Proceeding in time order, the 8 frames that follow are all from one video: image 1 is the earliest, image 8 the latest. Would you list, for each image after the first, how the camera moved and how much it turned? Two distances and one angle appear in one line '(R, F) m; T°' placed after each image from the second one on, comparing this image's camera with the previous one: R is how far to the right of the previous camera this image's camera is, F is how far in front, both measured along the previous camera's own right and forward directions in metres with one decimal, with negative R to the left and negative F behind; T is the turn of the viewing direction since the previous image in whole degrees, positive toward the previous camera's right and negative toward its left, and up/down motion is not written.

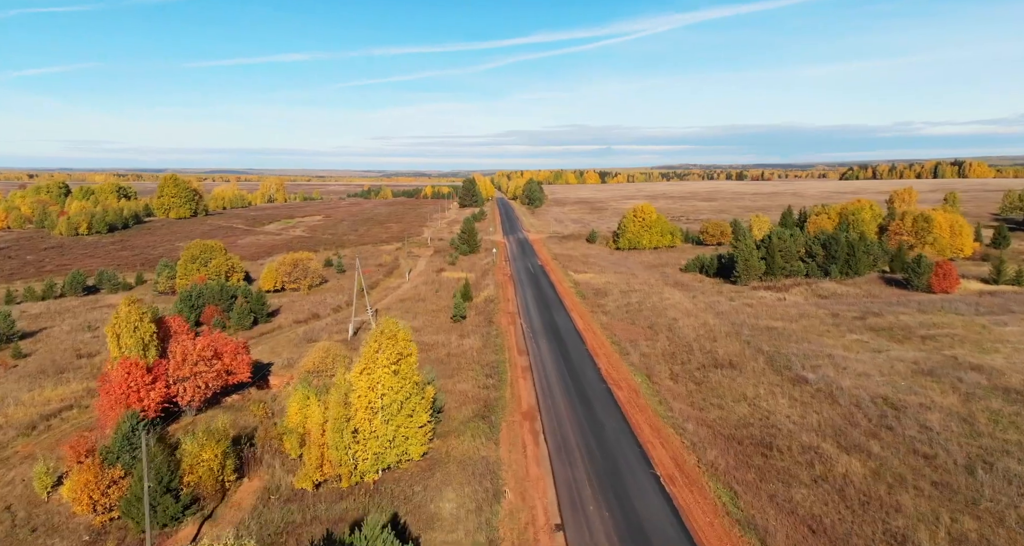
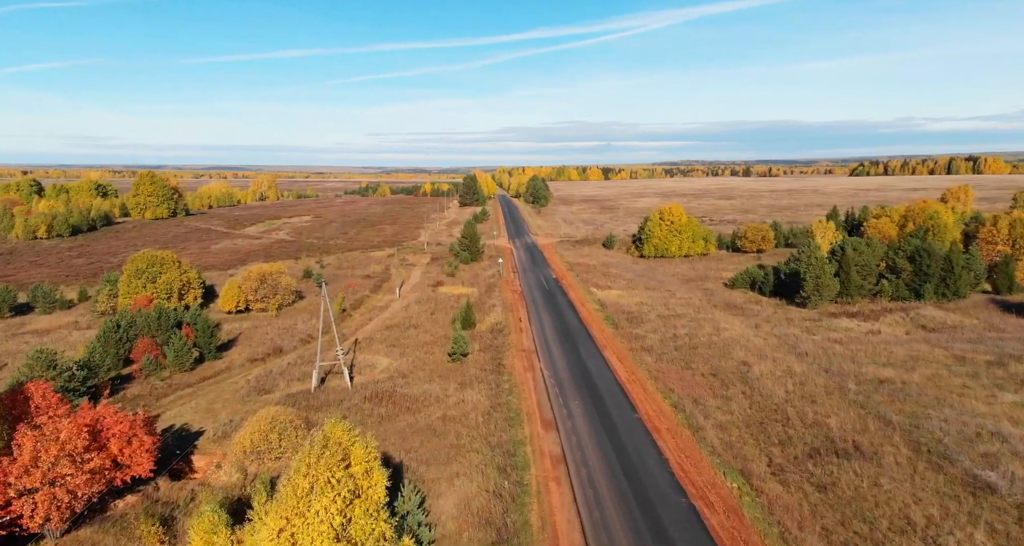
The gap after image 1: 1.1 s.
(-1.0, +13.0) m; 0°
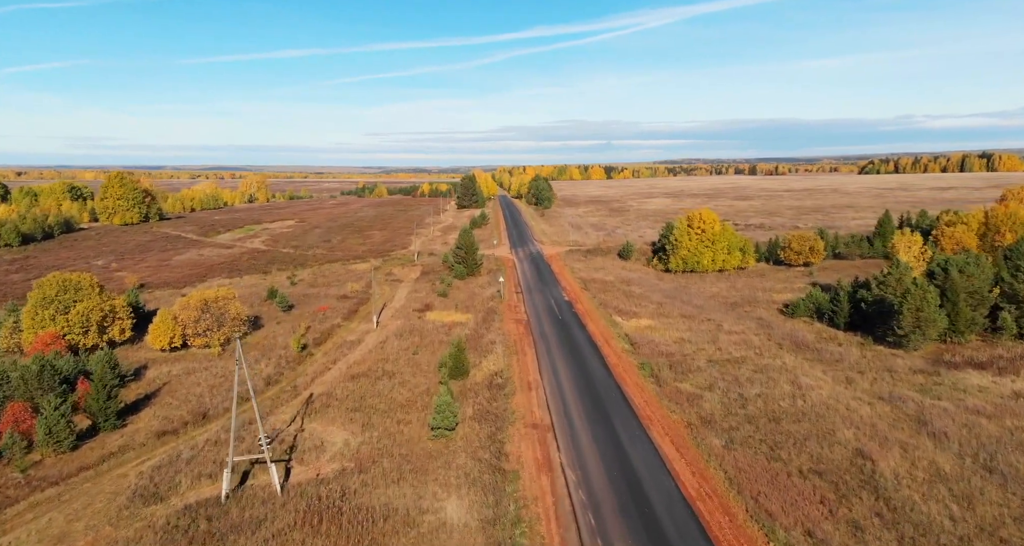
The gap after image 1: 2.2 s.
(-0.2, +12.7) m; 0°
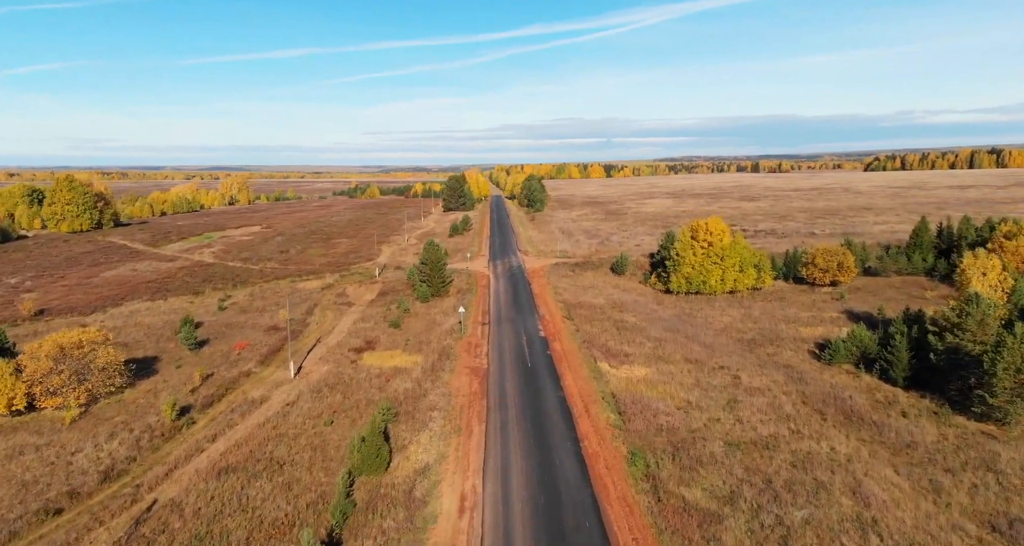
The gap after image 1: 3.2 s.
(+3.0, +11.8) m; 0°
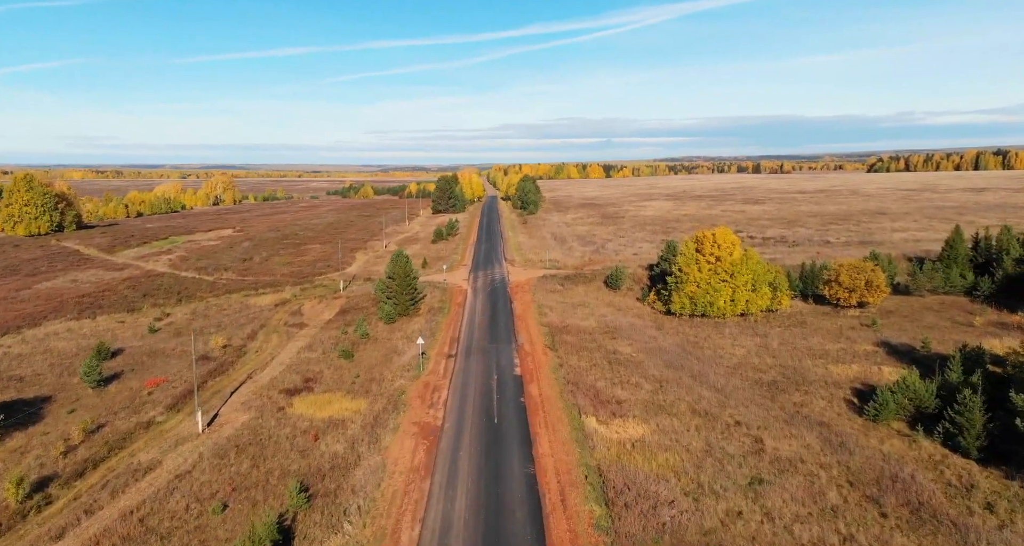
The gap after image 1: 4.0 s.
(+1.9, +8.3) m; 0°
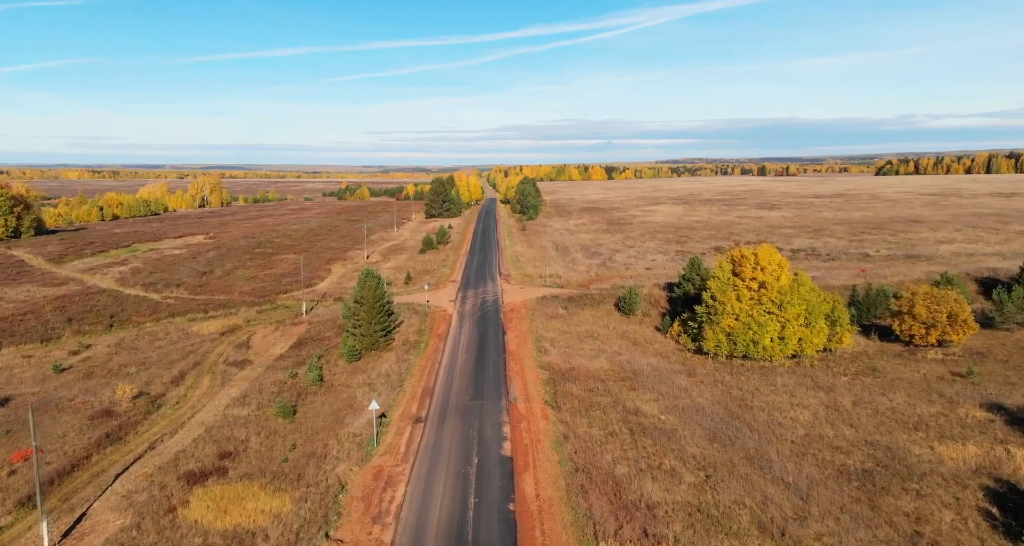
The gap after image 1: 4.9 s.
(+0.6, +10.4) m; 0°
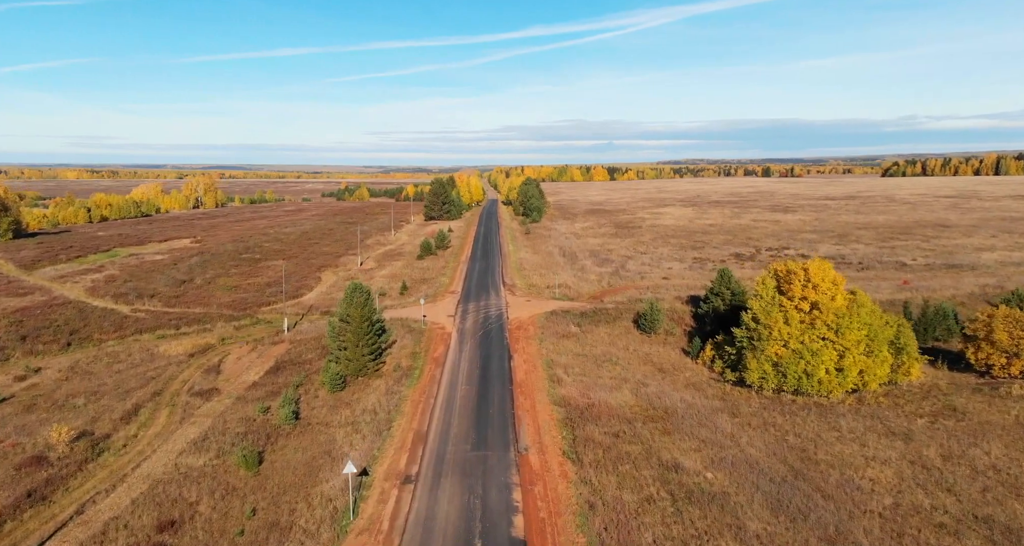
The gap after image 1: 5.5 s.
(-0.4, +6.0) m; 0°
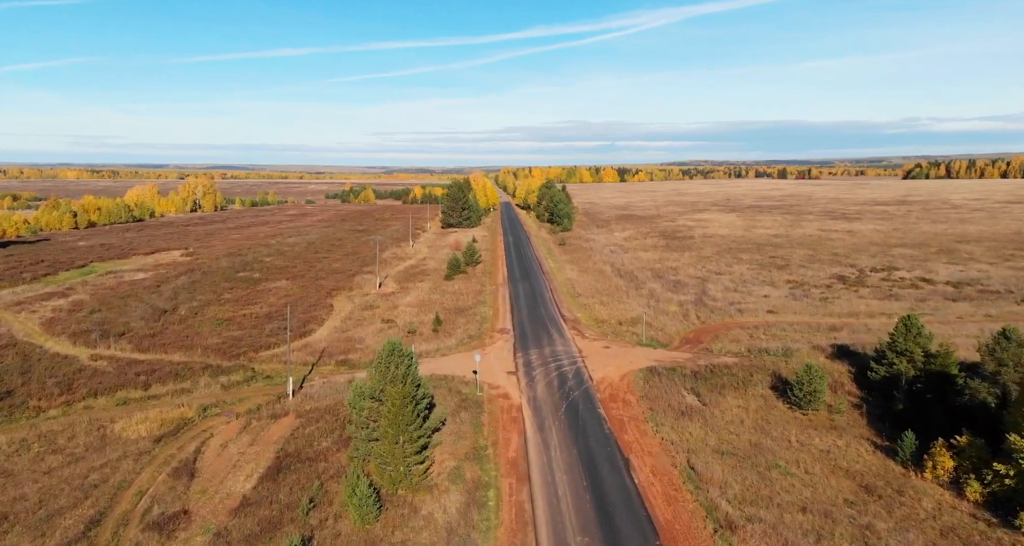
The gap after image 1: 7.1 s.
(-5.1, +13.8) m; 0°
